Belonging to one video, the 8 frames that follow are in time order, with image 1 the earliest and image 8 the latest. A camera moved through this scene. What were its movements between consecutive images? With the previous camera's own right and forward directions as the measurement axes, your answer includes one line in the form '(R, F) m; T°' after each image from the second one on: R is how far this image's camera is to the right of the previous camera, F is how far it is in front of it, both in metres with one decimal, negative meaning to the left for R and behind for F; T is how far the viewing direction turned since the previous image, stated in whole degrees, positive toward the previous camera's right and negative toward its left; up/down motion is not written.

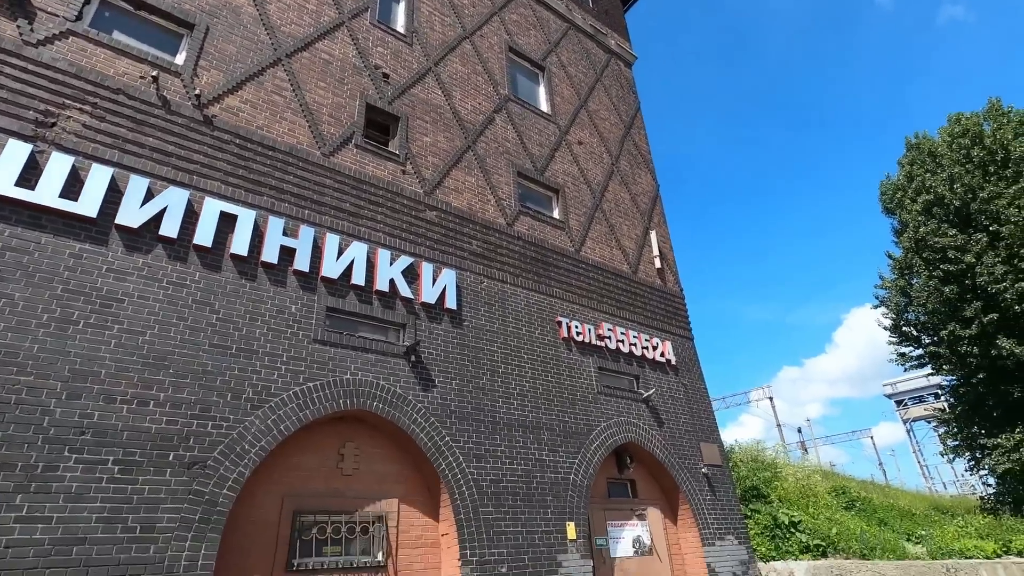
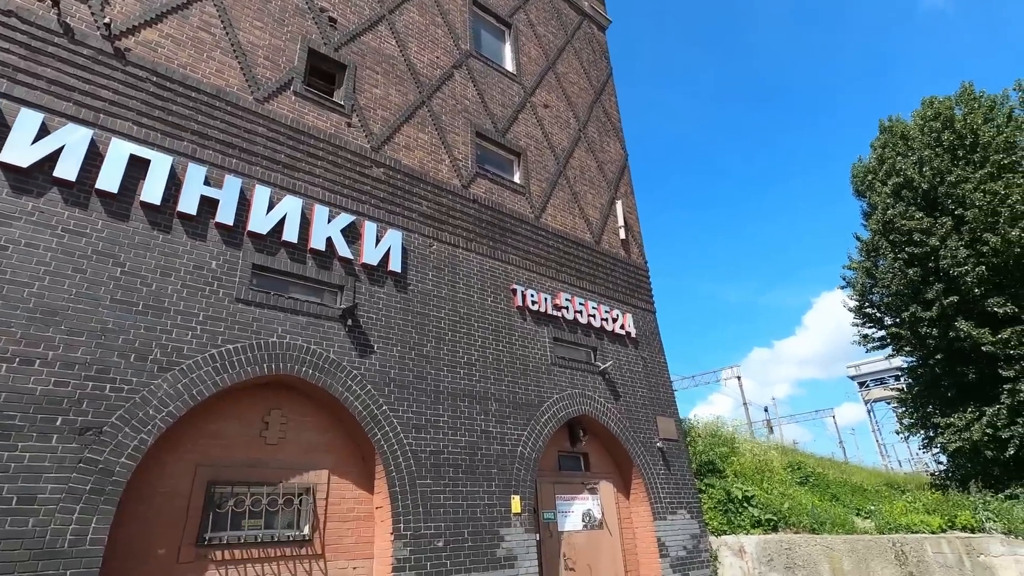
(+0.5, +0.5) m; +2°
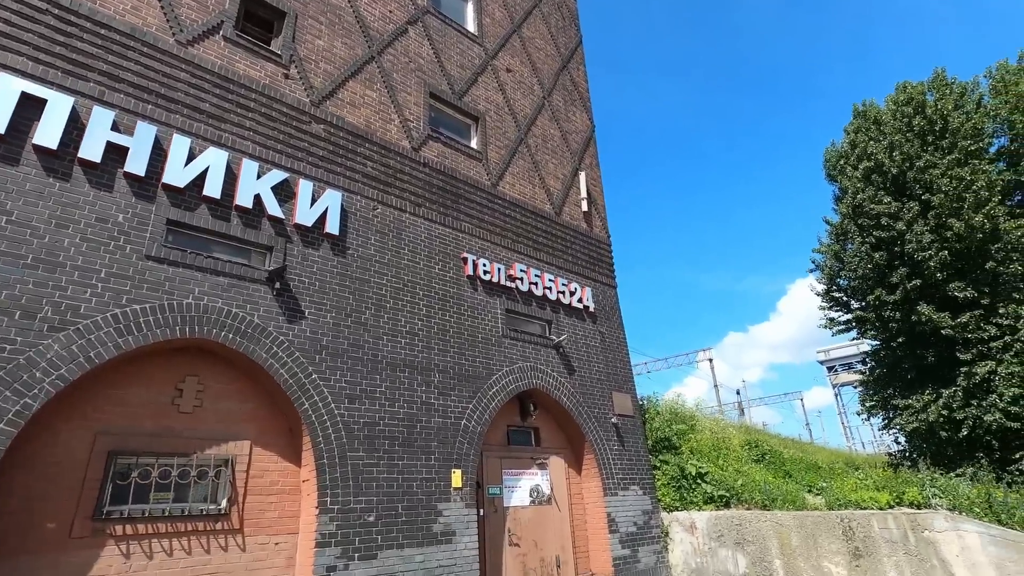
(+0.5, +0.4) m; +2°
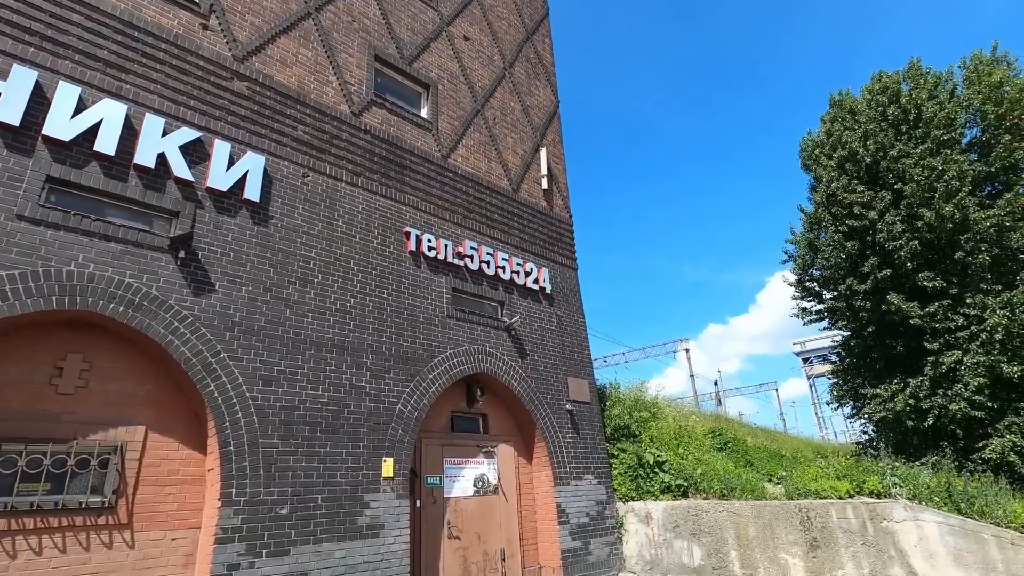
(+0.6, +0.6) m; +2°
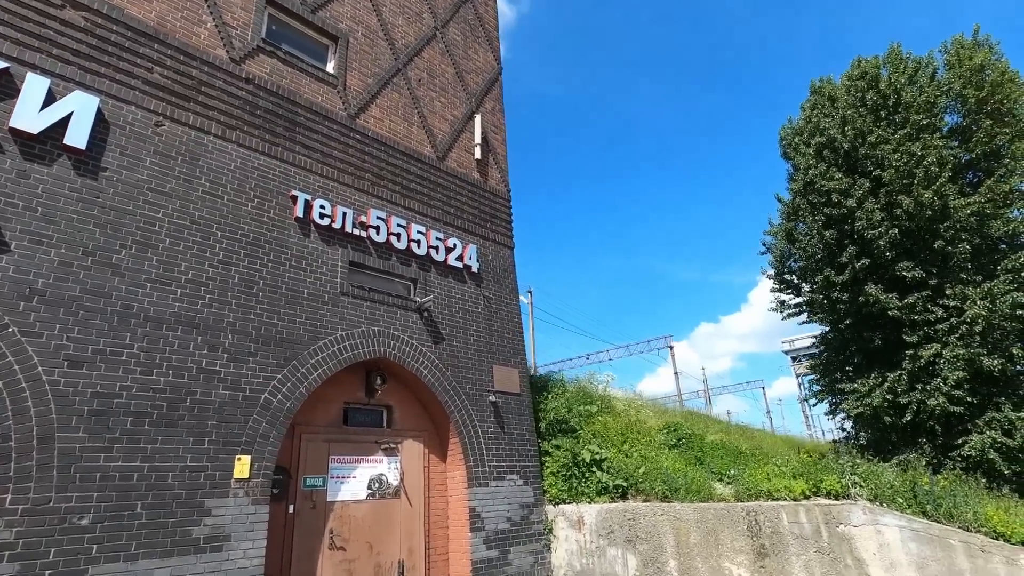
(+1.3, +1.1) m; +1°
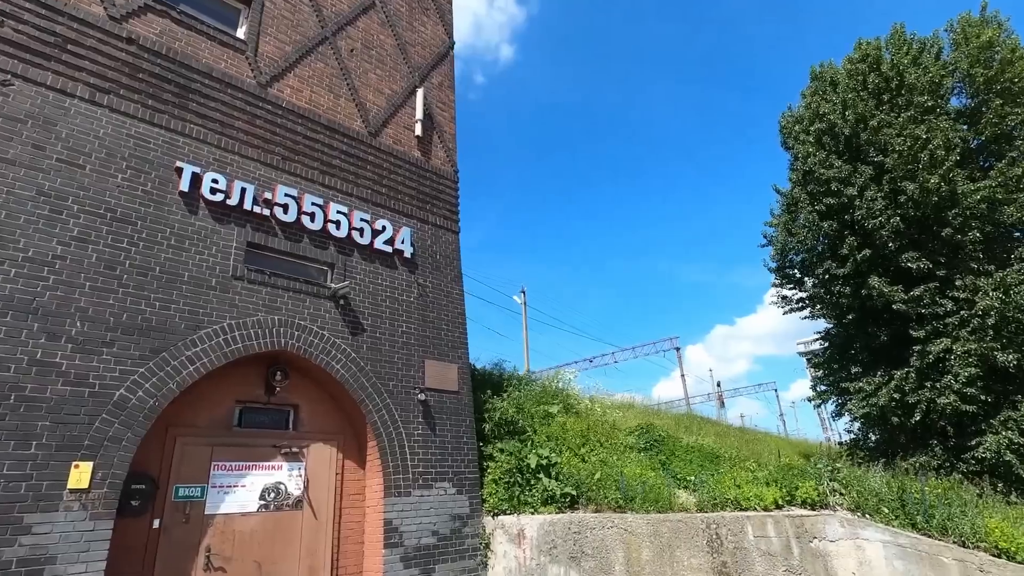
(+1.2, +1.0) m; -1°
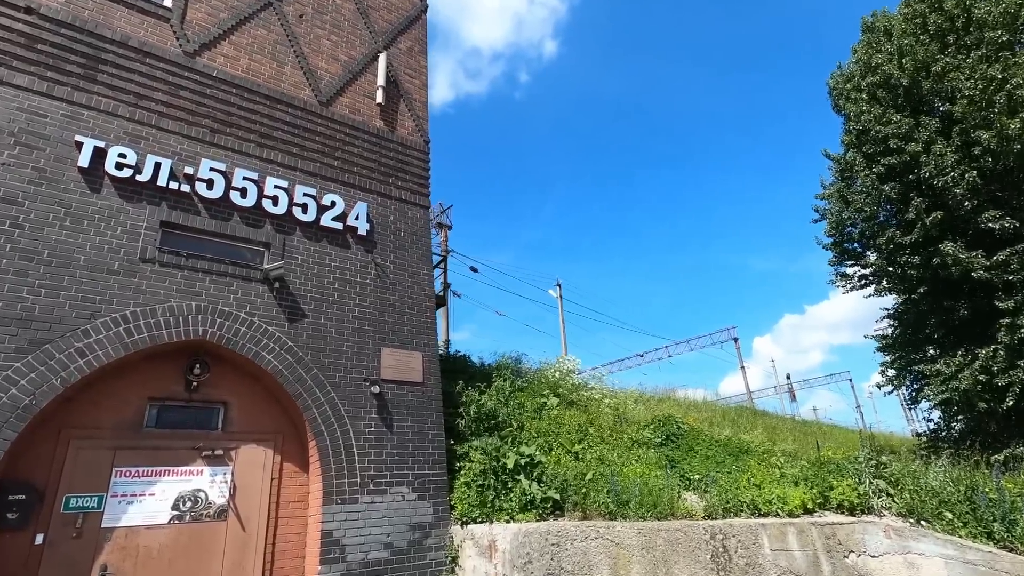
(+1.2, +1.2) m; -6°
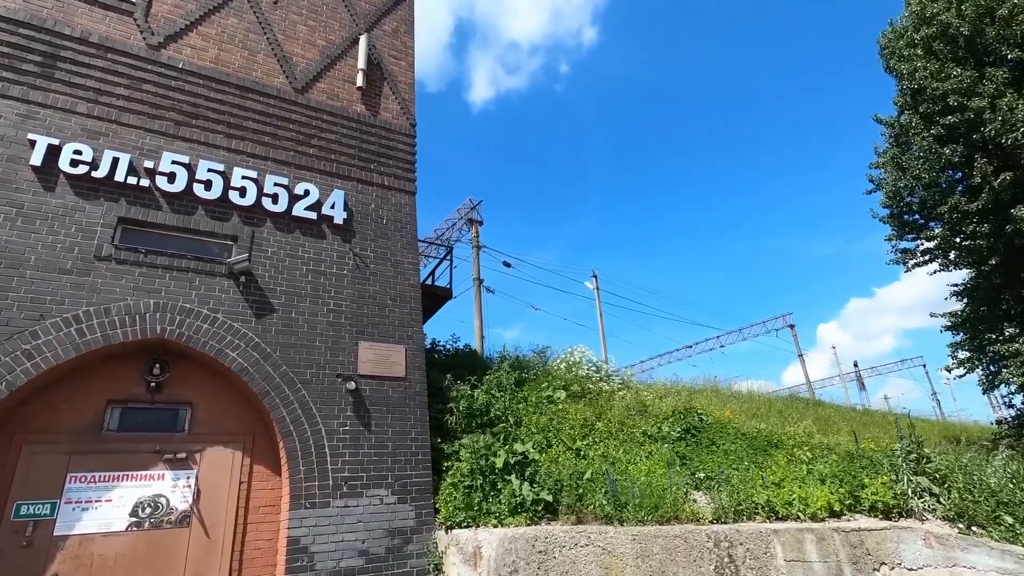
(+0.8, +0.6) m; -5°
